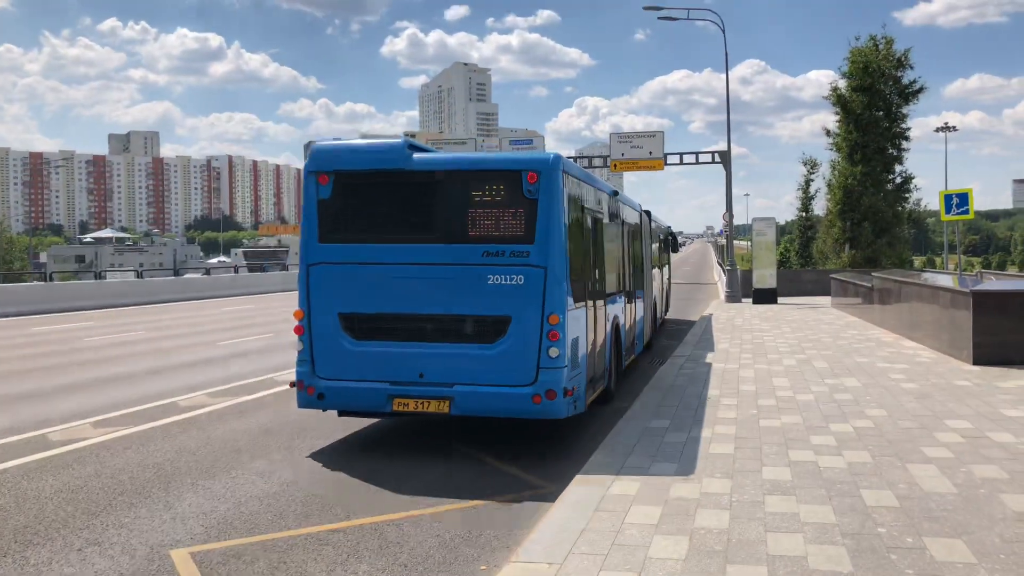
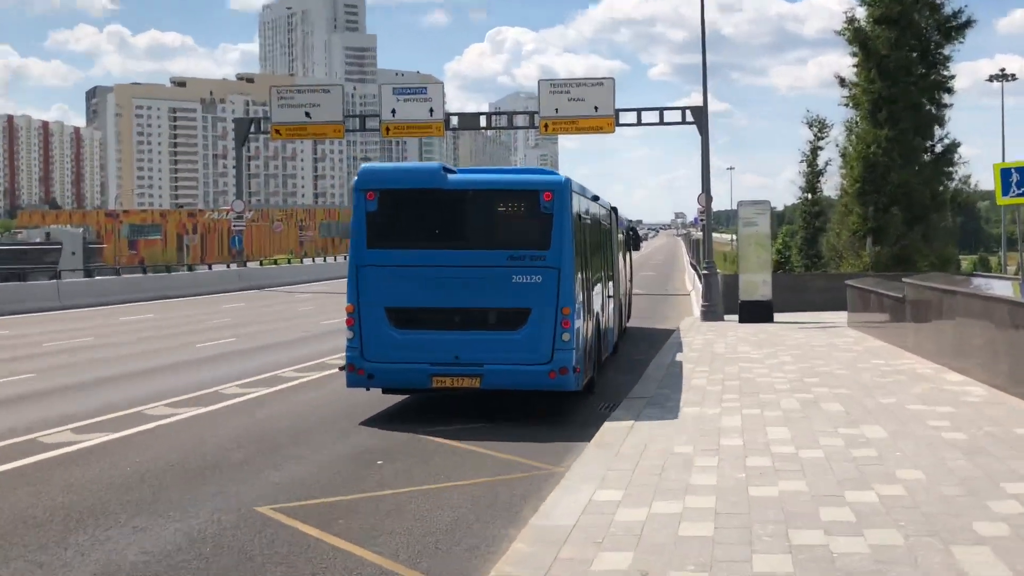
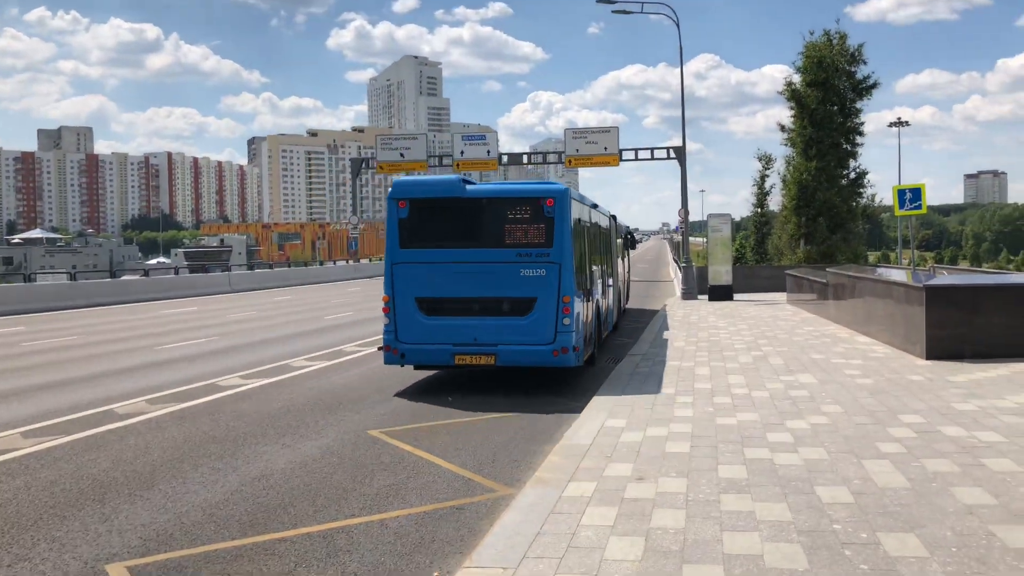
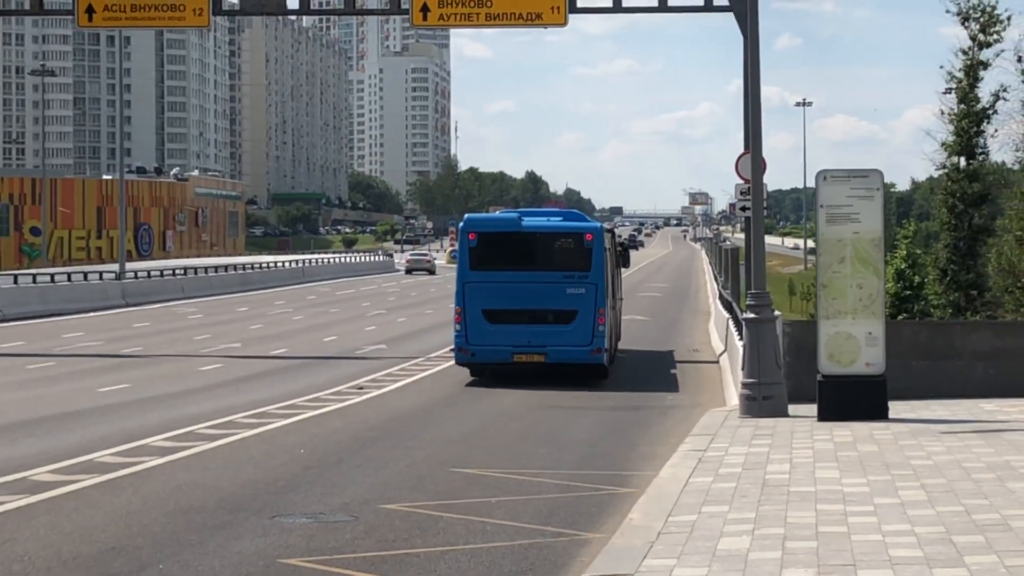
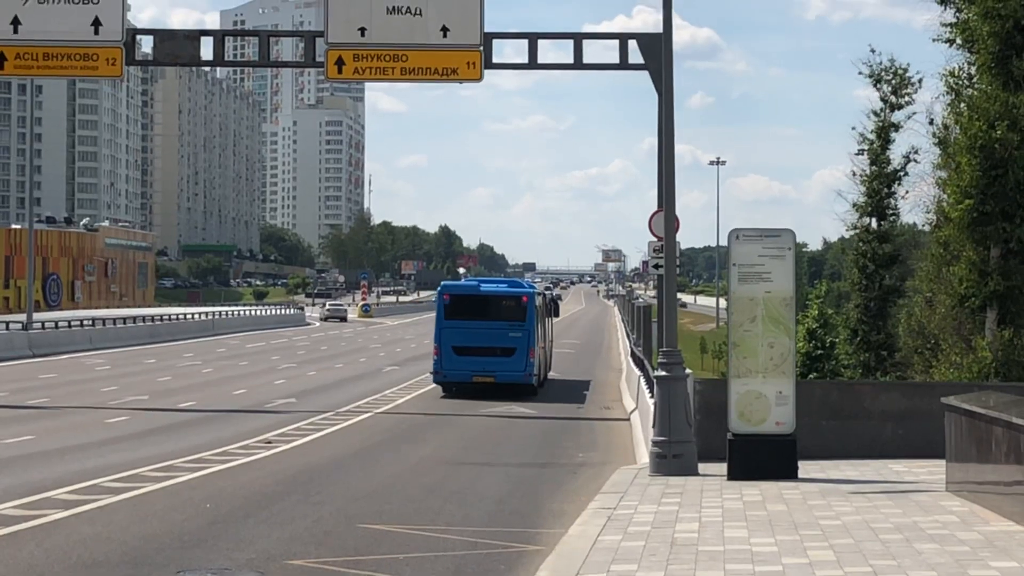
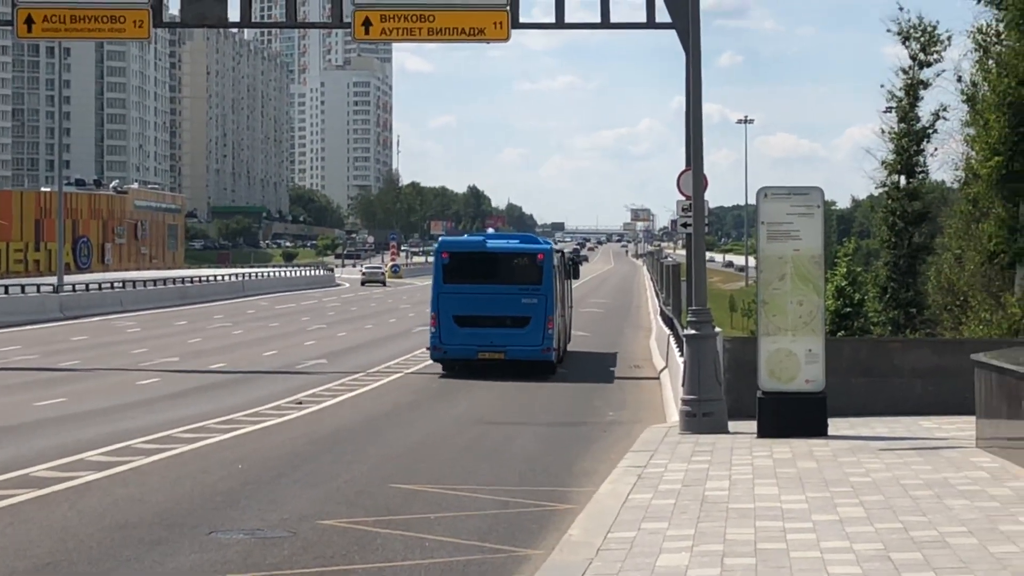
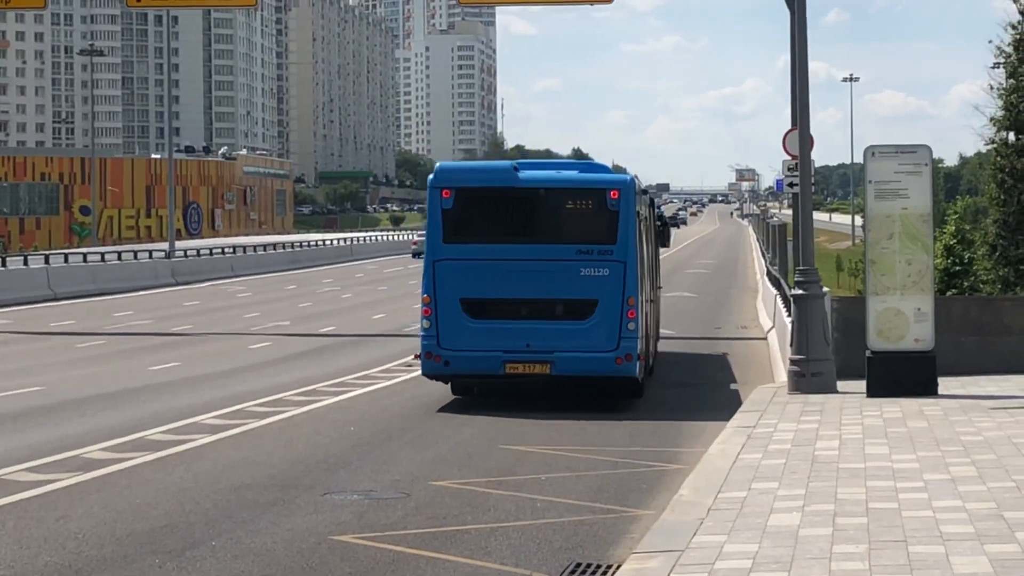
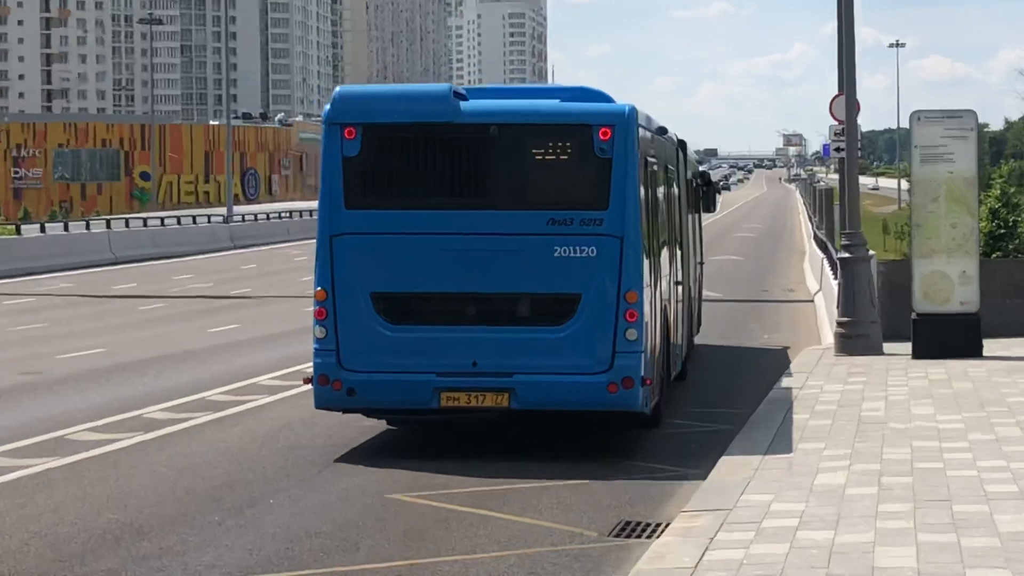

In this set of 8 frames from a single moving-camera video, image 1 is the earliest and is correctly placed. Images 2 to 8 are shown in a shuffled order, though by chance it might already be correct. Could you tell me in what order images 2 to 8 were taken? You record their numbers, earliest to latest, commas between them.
3, 2, 8, 7, 4, 6, 5
